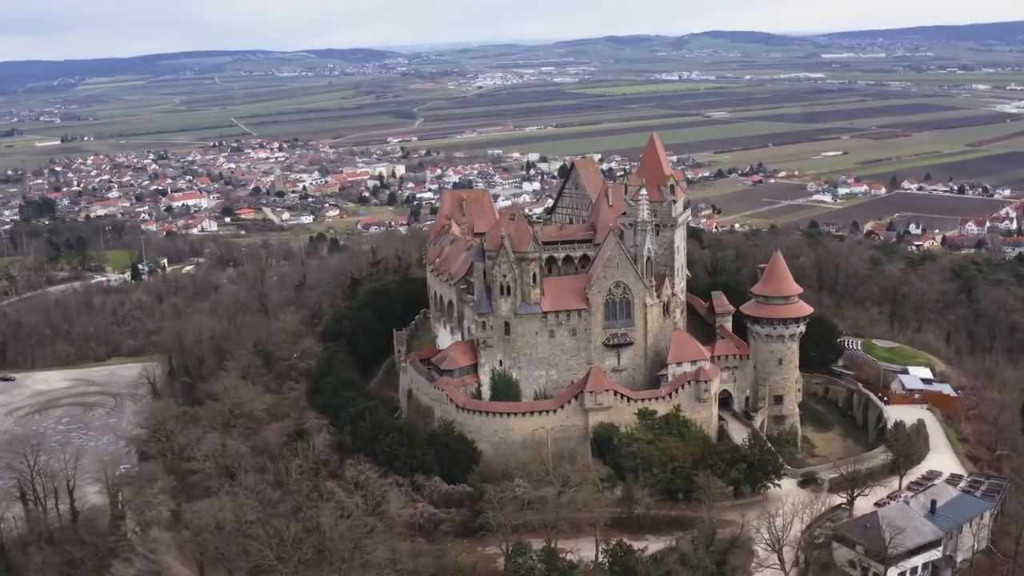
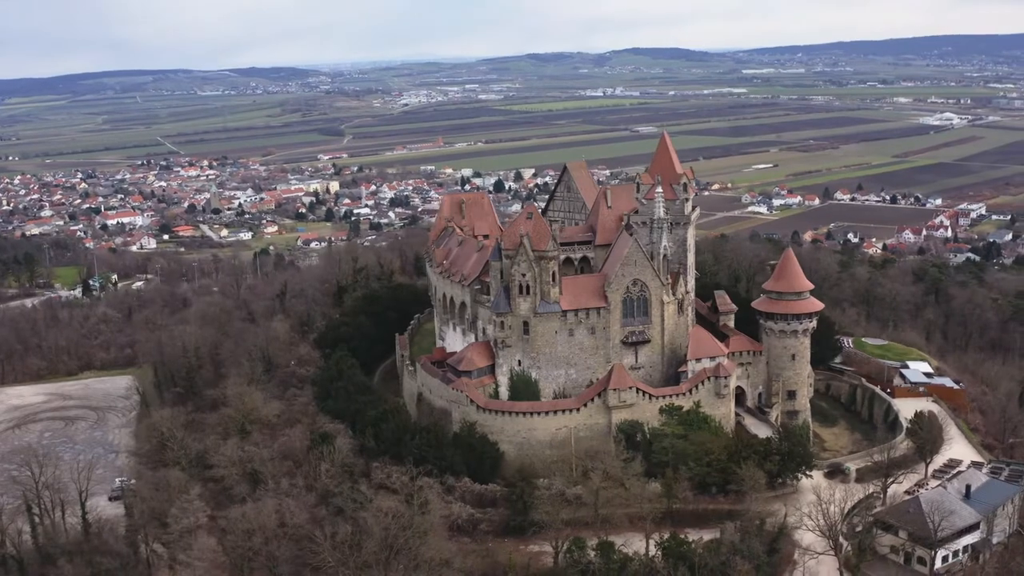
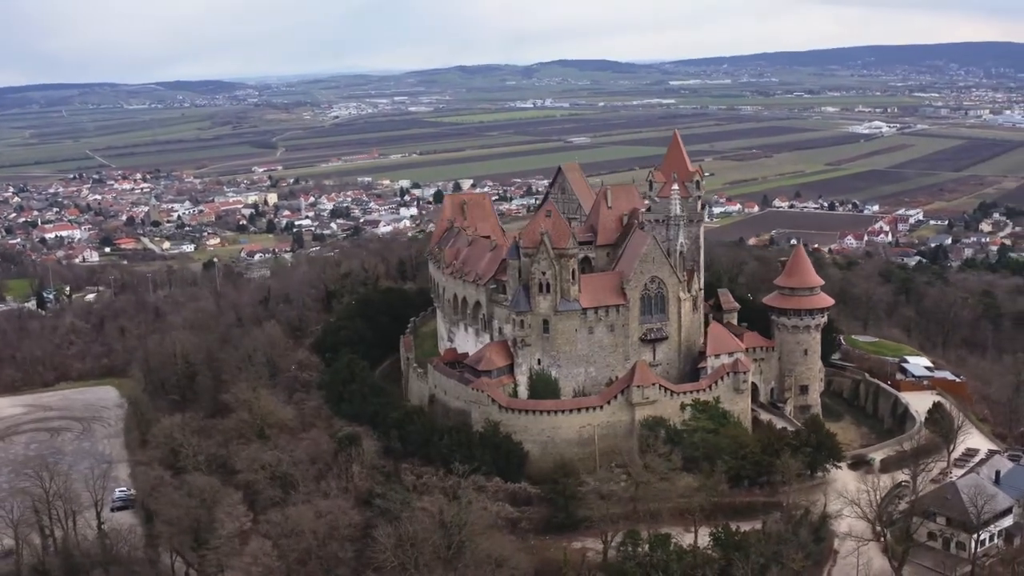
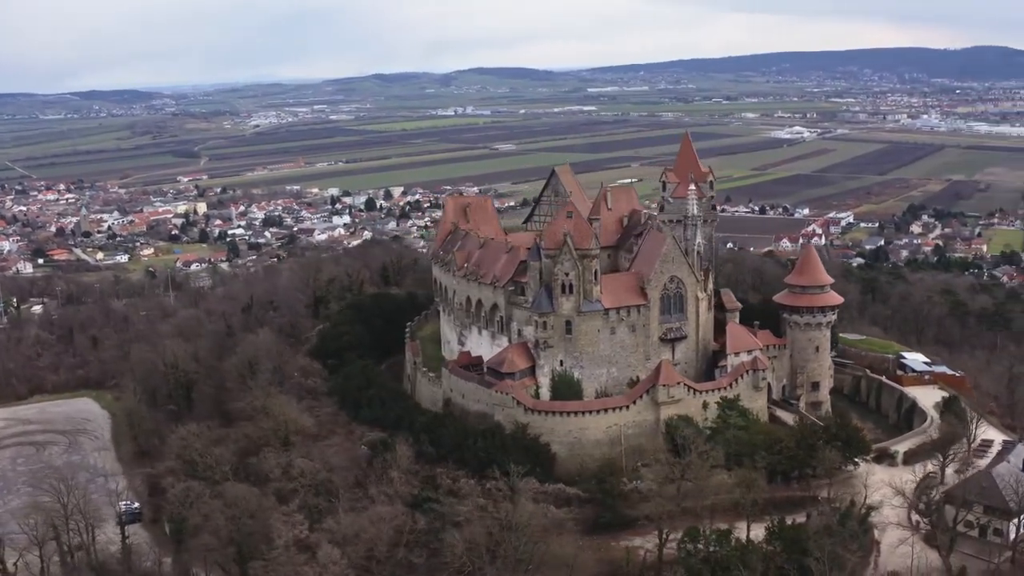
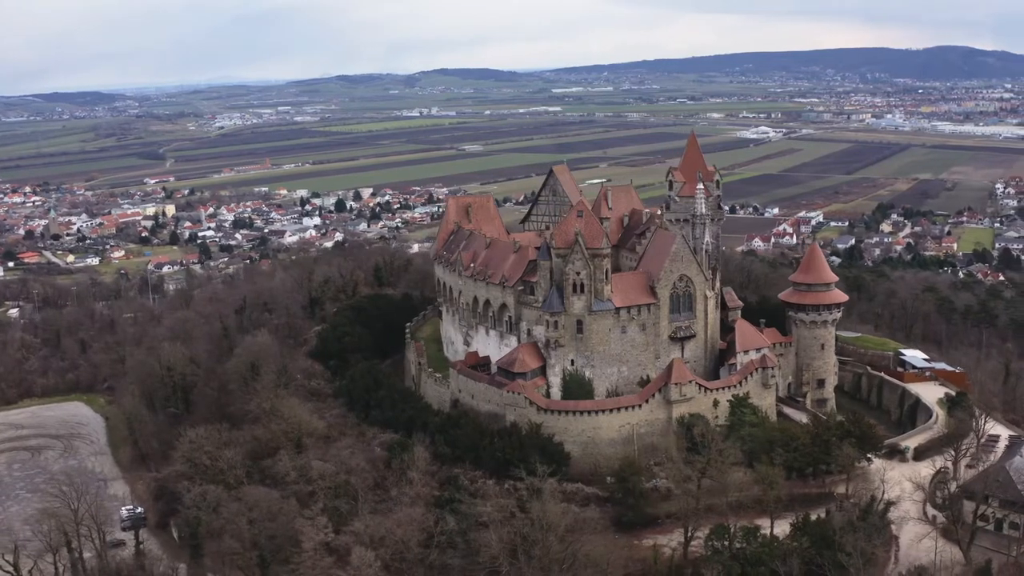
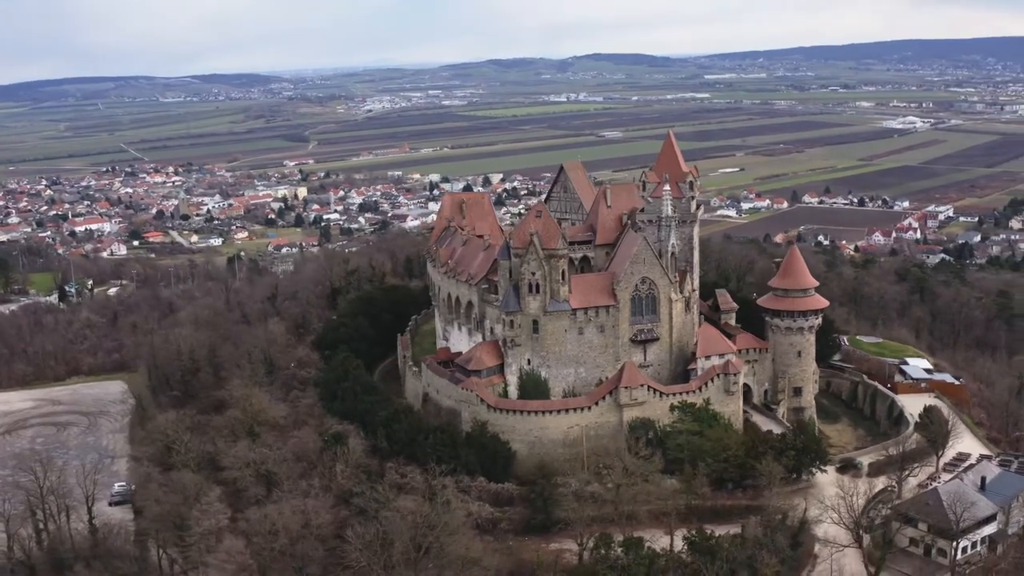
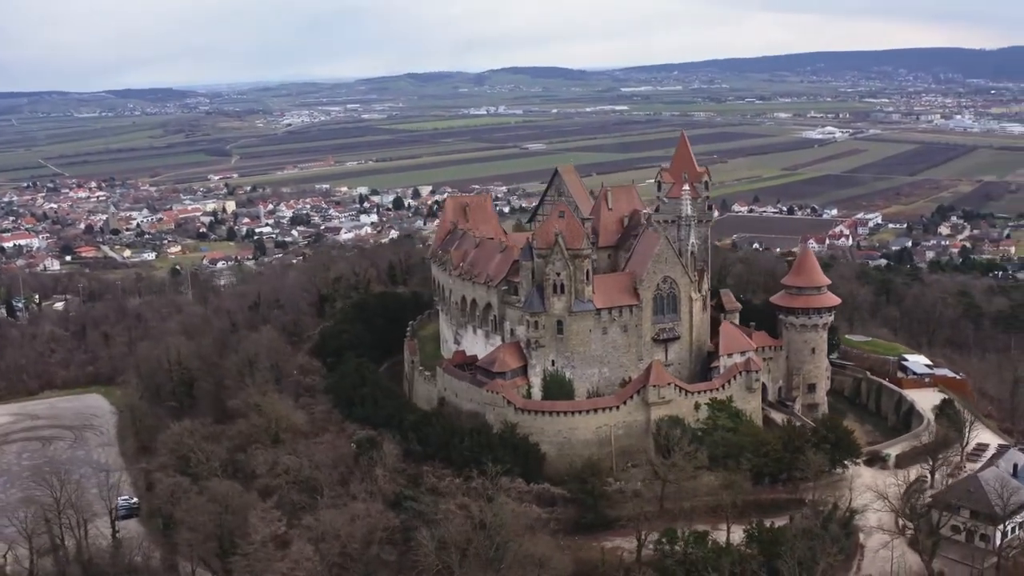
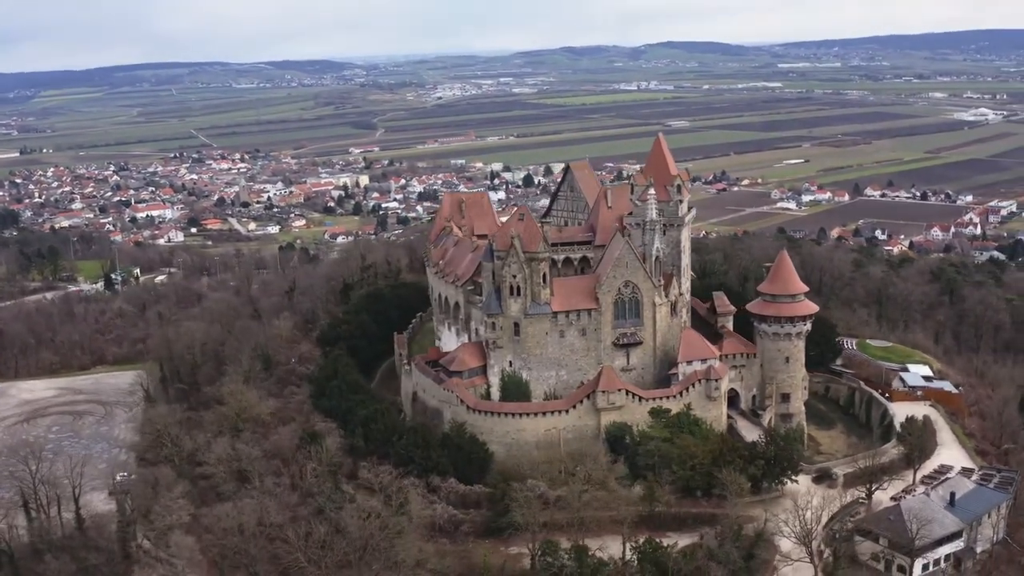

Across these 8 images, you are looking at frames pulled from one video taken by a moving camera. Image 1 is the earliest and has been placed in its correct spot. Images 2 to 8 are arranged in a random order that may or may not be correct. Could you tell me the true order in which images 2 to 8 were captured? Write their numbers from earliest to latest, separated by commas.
8, 2, 6, 3, 7, 4, 5
